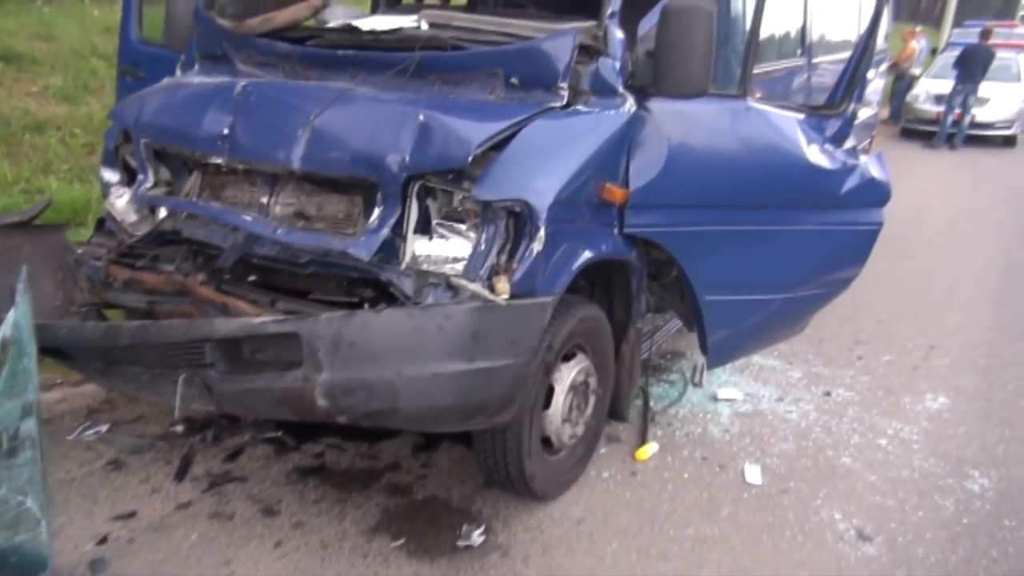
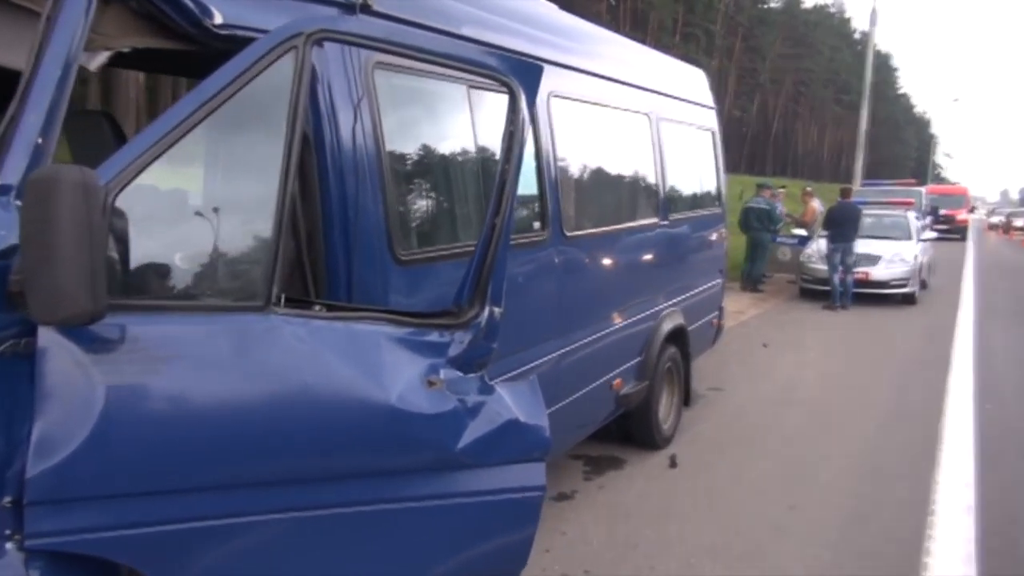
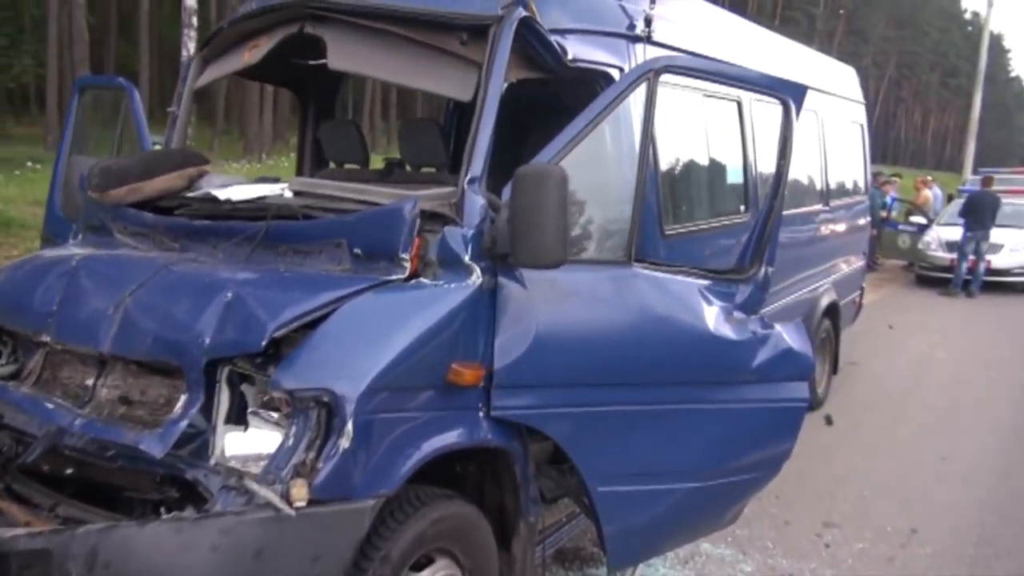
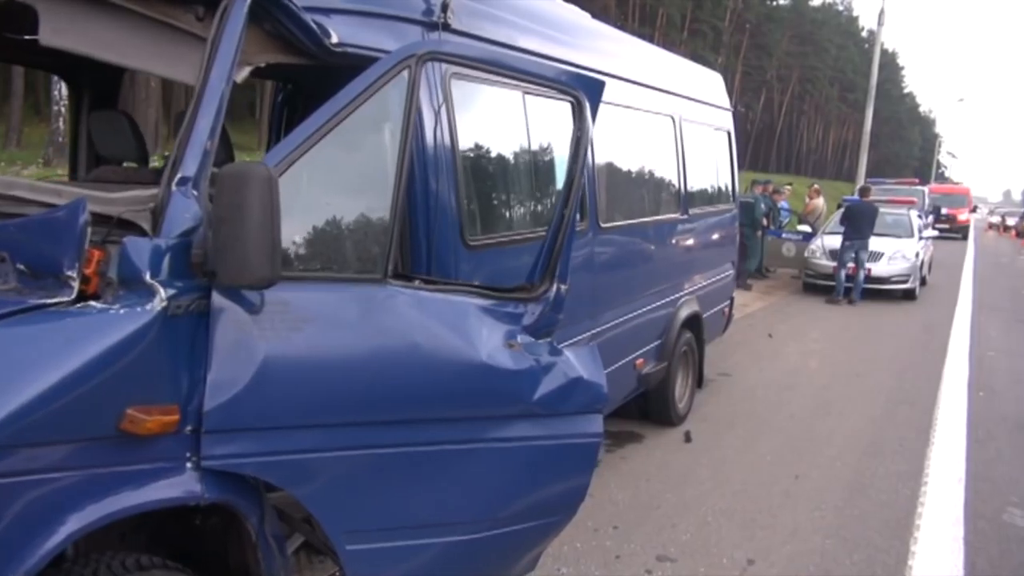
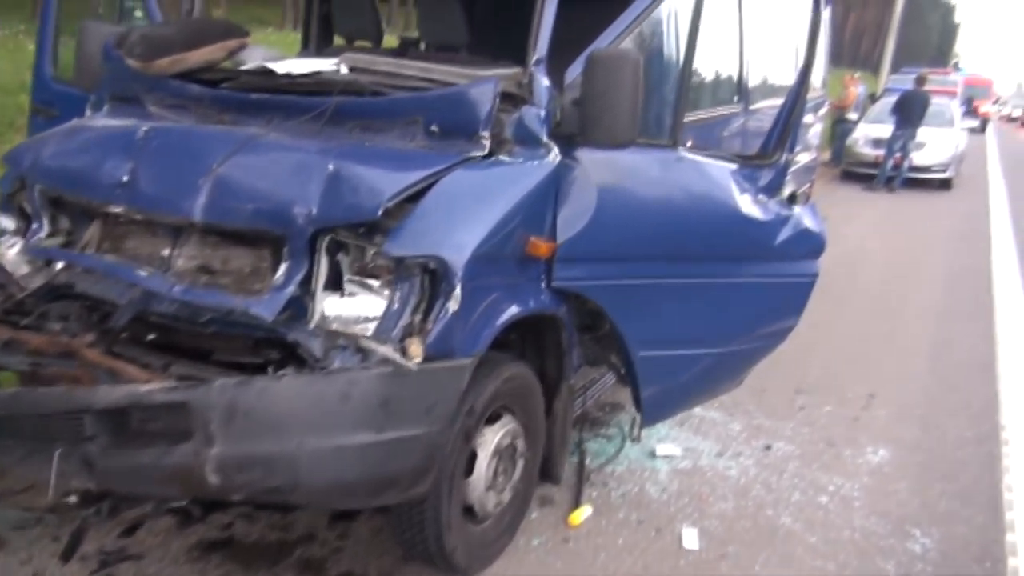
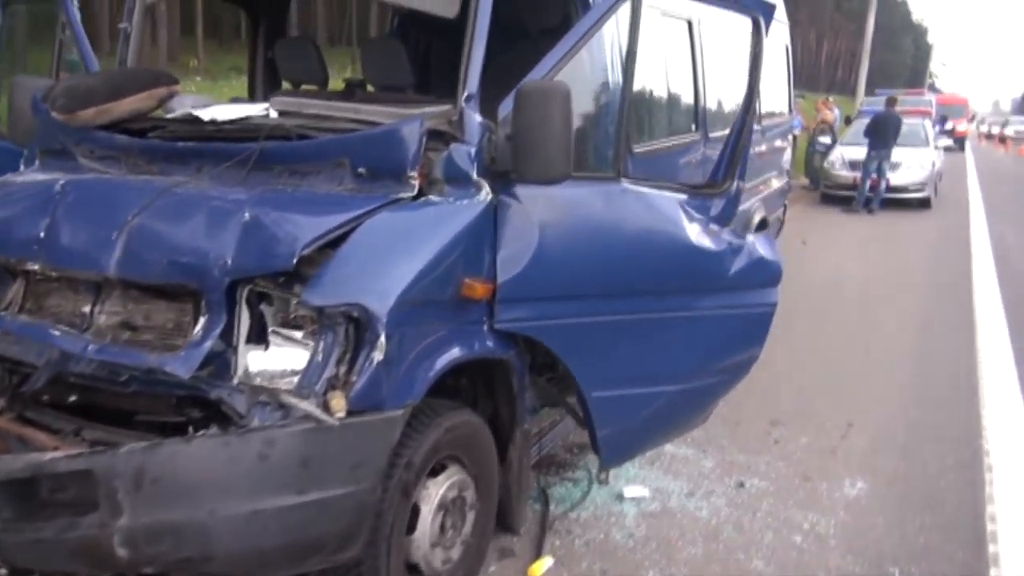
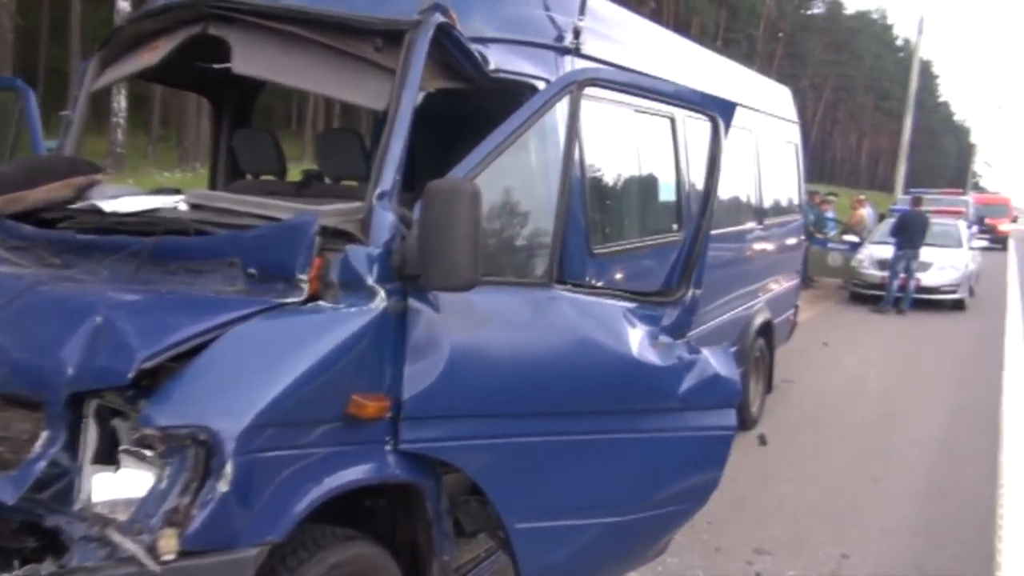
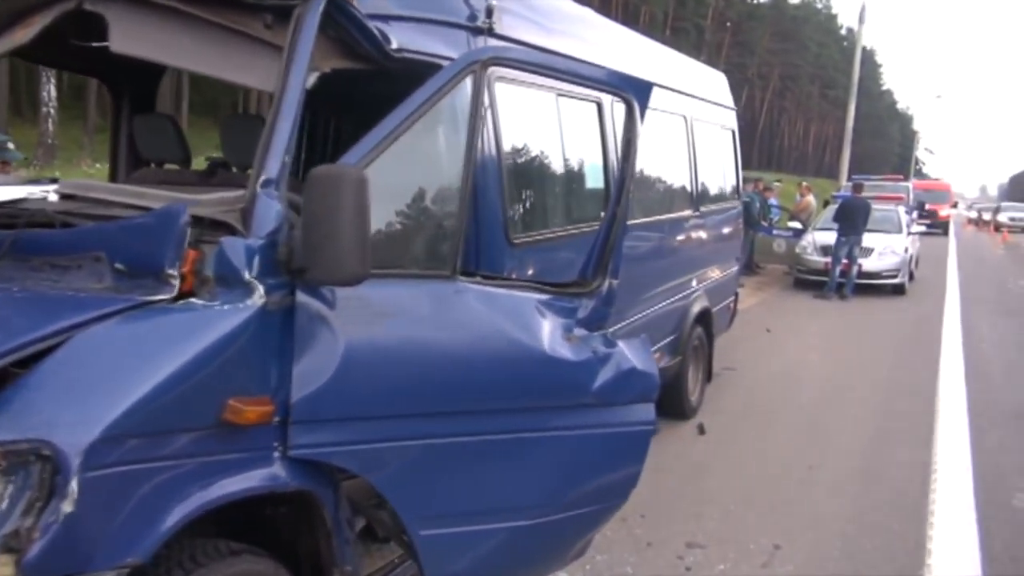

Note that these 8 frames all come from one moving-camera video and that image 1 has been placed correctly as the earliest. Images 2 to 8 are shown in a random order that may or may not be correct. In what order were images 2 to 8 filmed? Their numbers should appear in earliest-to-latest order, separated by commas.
5, 6, 3, 7, 8, 4, 2
